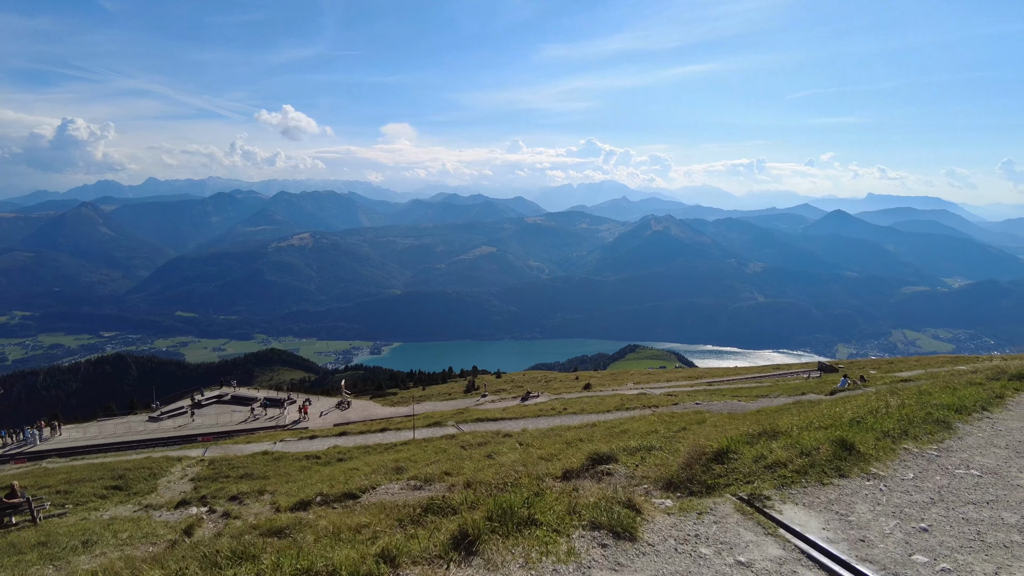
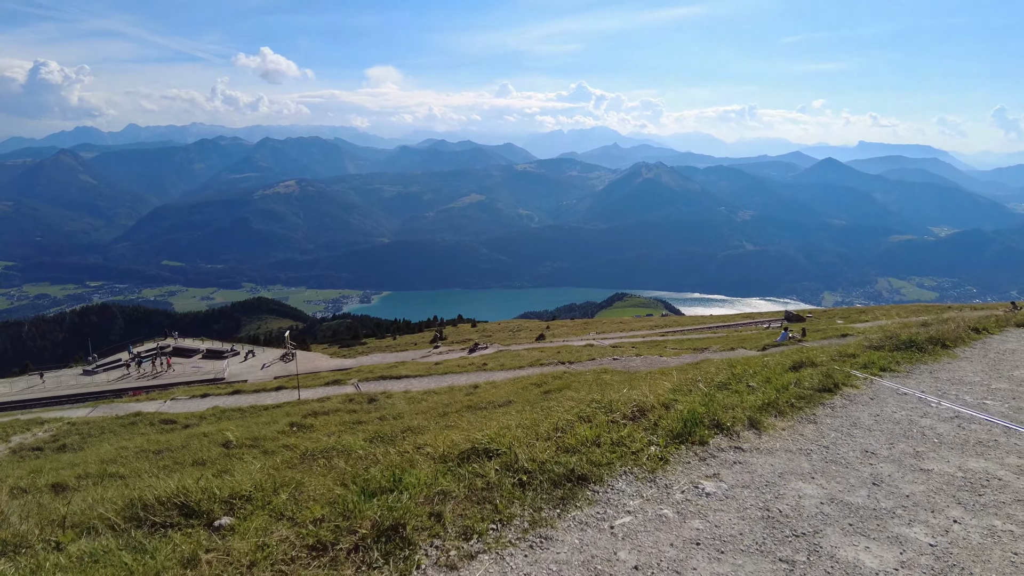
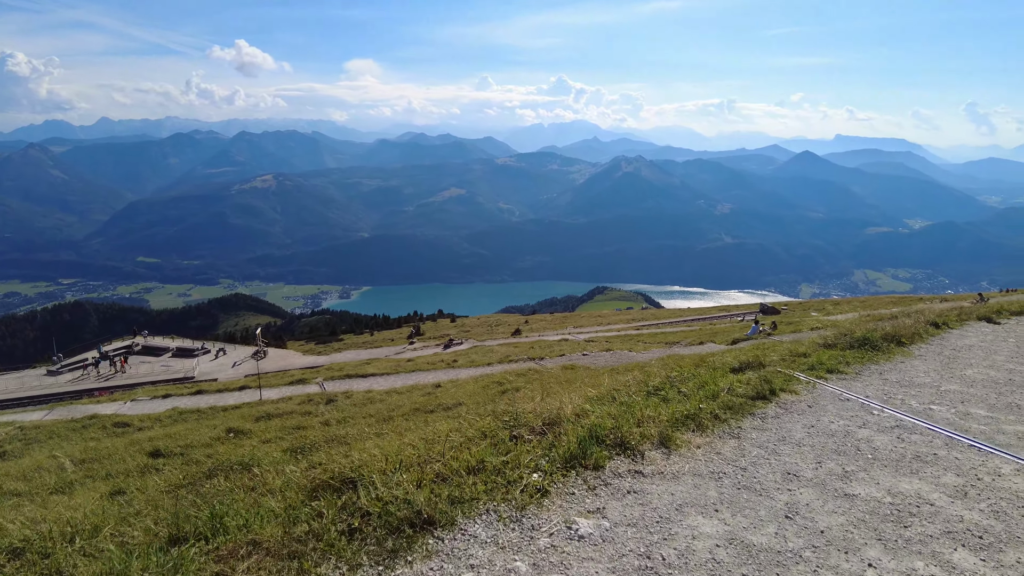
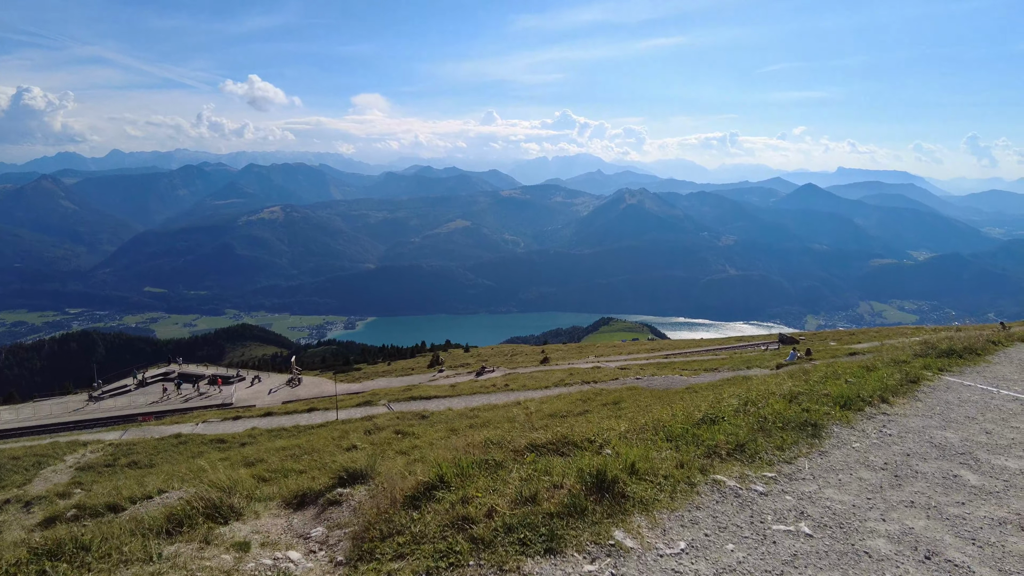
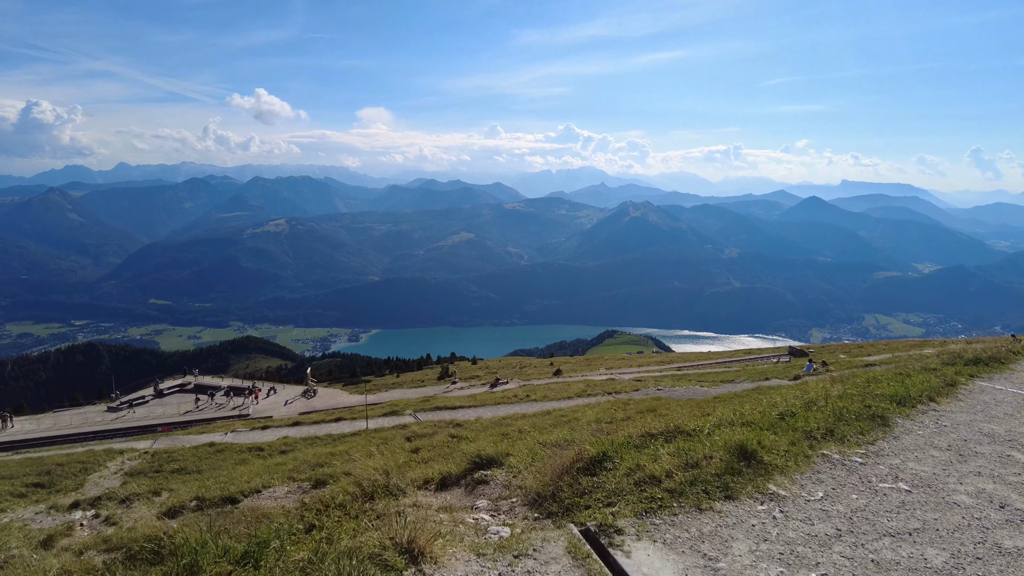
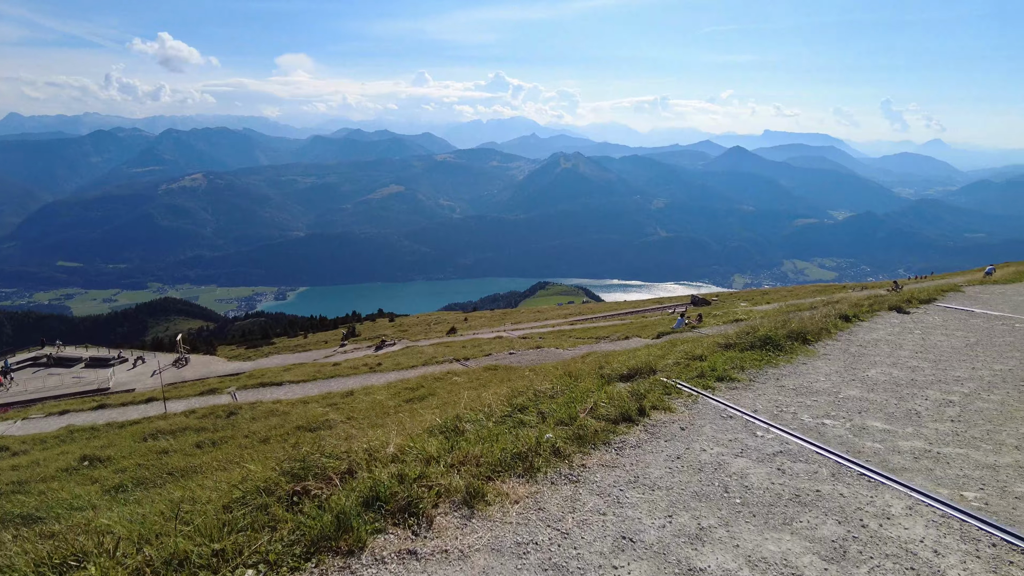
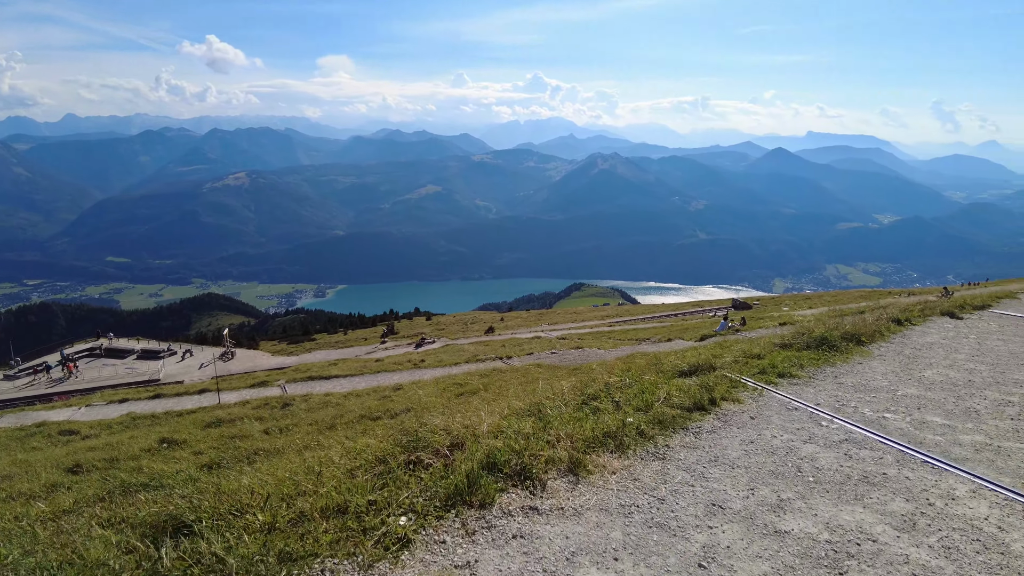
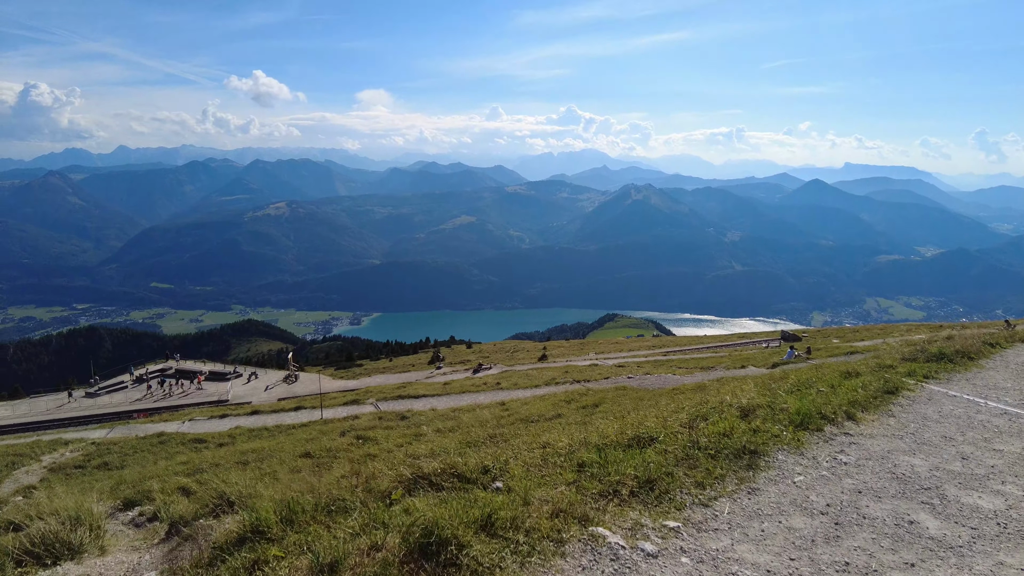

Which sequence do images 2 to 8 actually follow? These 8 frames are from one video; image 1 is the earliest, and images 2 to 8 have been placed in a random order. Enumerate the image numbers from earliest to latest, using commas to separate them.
5, 4, 8, 2, 3, 7, 6
